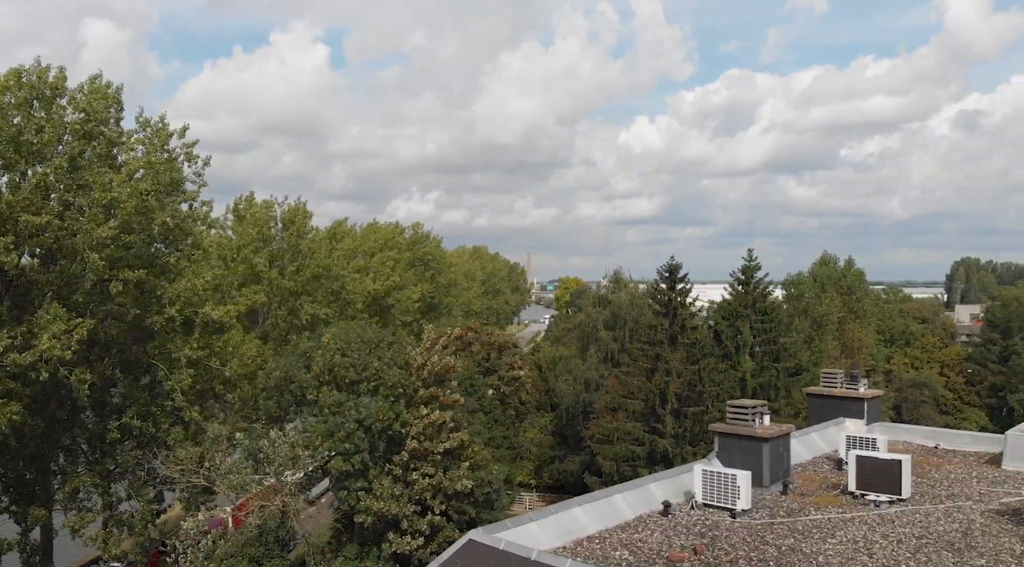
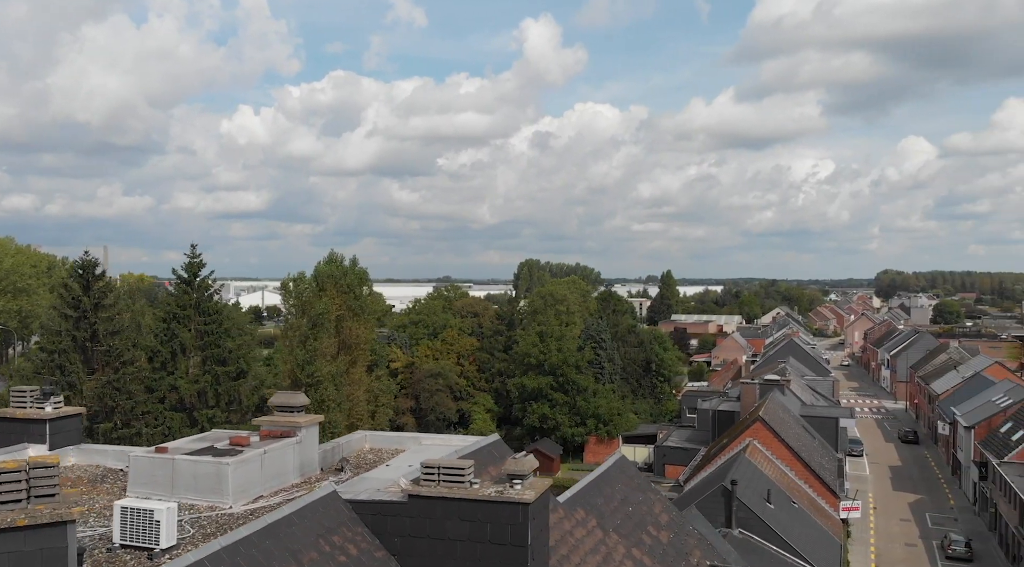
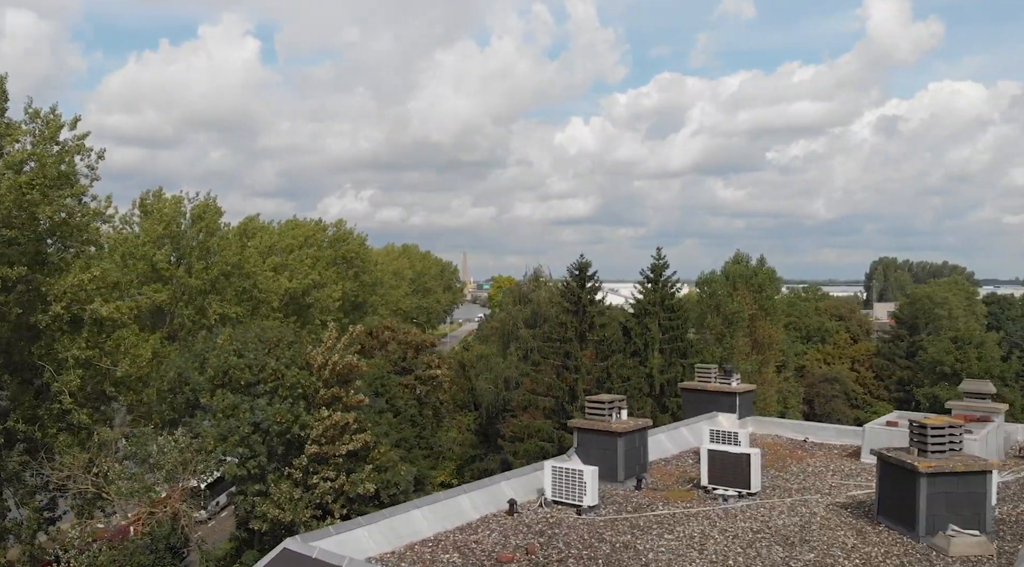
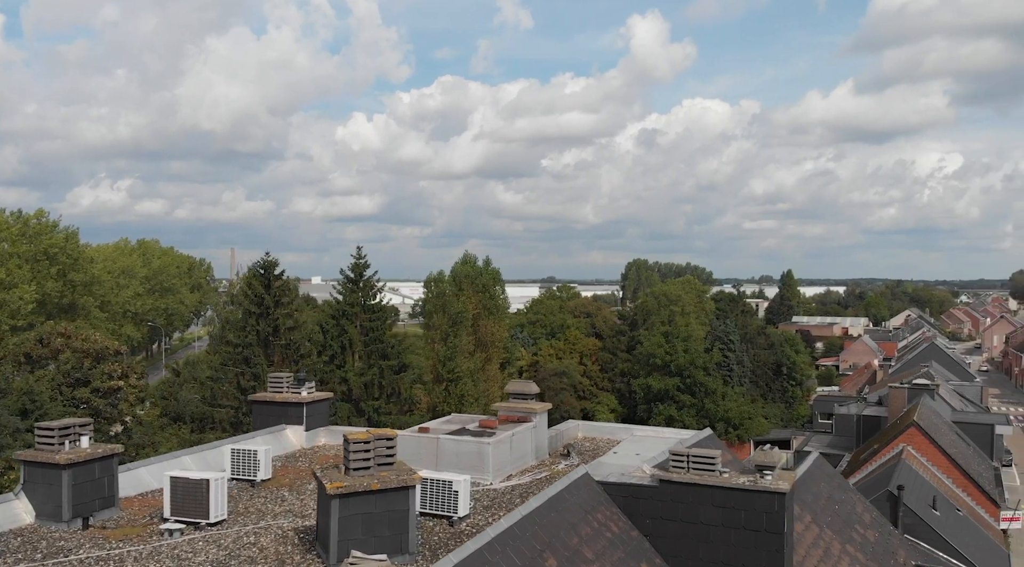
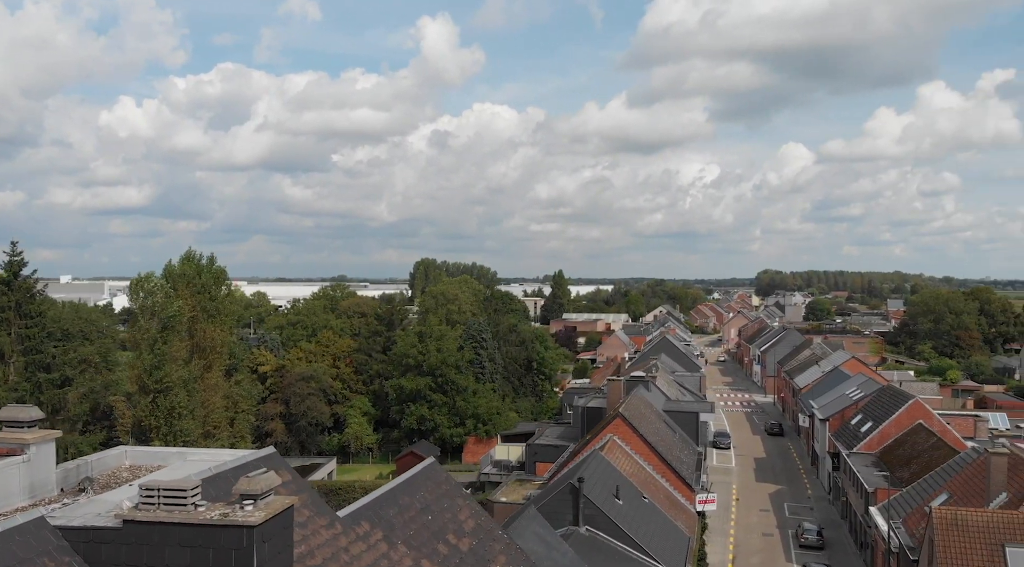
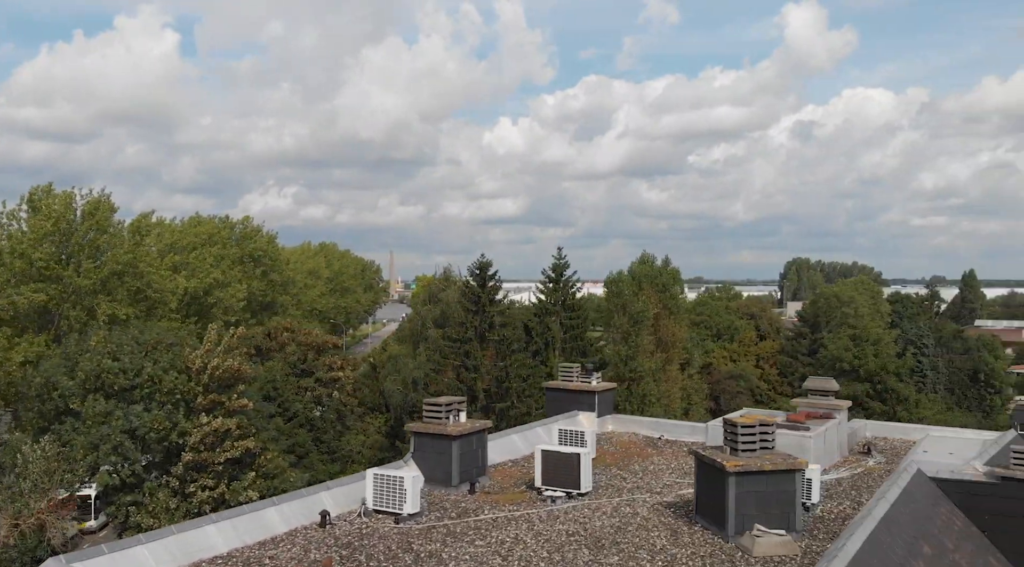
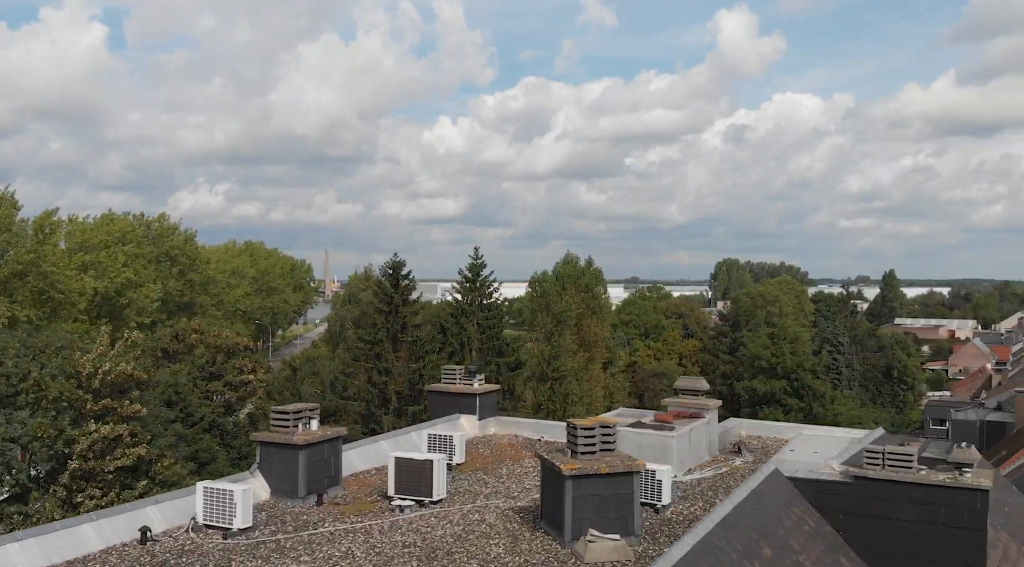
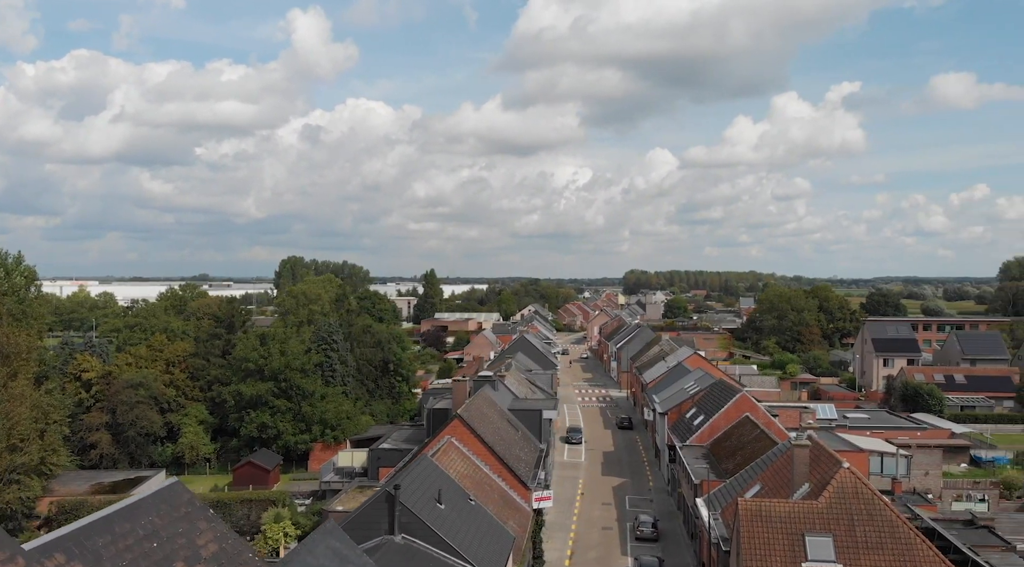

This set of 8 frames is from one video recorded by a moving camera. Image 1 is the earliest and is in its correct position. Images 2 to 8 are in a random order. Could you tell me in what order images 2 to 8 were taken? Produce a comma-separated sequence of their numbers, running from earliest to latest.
3, 6, 7, 4, 2, 5, 8
